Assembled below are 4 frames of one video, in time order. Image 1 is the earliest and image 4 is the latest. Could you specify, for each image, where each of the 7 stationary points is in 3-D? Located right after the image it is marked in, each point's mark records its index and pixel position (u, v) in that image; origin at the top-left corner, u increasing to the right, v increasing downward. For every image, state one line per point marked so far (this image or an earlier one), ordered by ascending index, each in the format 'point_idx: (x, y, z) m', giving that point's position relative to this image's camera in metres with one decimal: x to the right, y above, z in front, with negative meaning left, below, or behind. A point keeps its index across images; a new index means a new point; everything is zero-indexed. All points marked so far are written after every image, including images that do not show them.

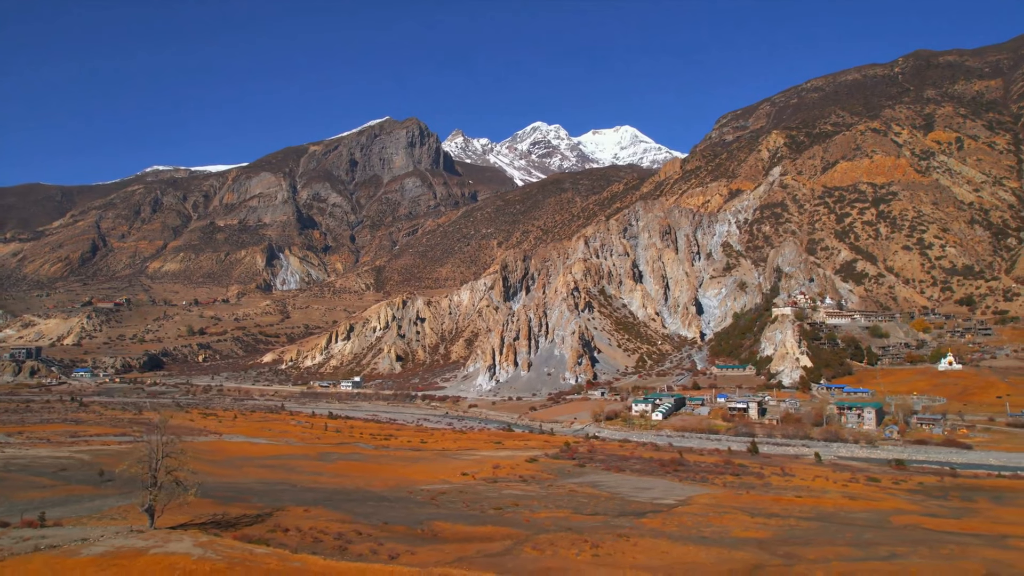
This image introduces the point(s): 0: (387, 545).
0: (-3.3, -6.7, +19.1) m
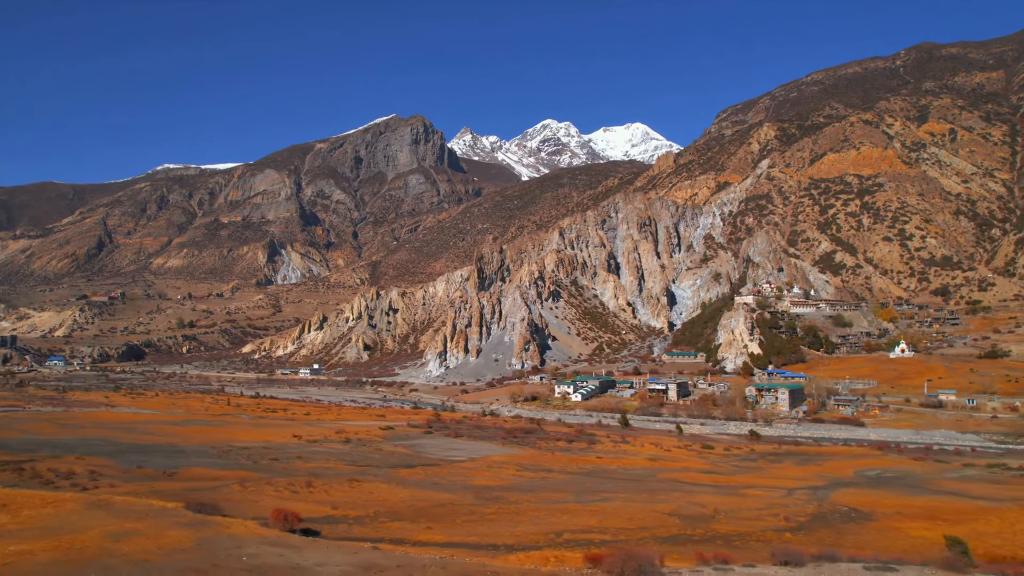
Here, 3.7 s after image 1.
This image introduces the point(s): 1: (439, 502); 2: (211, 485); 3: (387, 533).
0: (-11.1, -5.2, +19.6) m
1: (-1.9, -5.4, +18.5) m
2: (-8.2, -5.3, +19.6) m
3: (-2.6, -5.1, +15.2) m
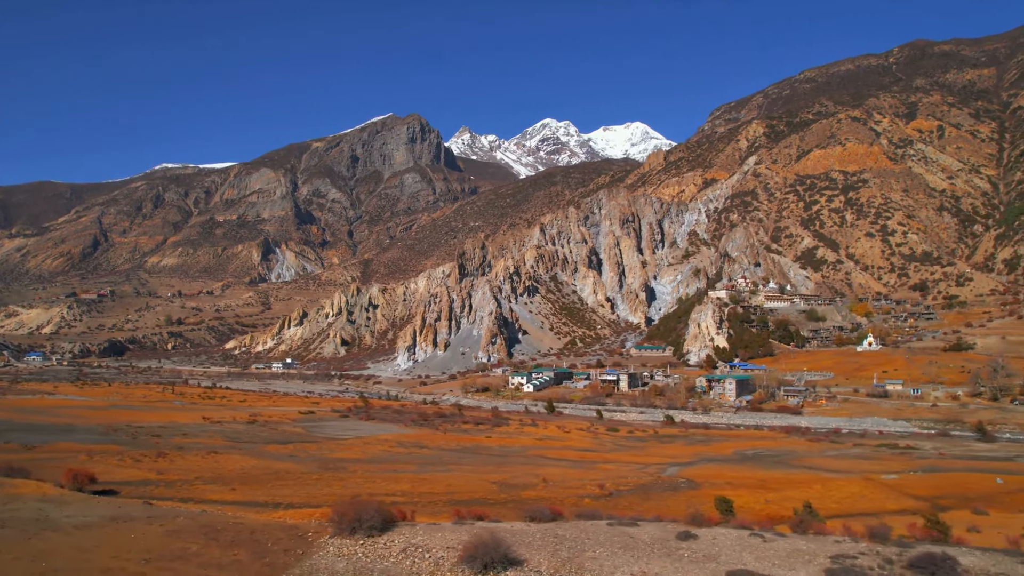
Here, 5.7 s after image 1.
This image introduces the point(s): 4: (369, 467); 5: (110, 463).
0: (-15.3, -4.5, +19.8) m
1: (-6.1, -4.7, +18.6) m
2: (-12.4, -4.6, +19.8) m
3: (-6.9, -4.4, +15.3) m
4: (-3.8, -4.9, +19.8) m
5: (-10.3, -4.5, +18.7) m
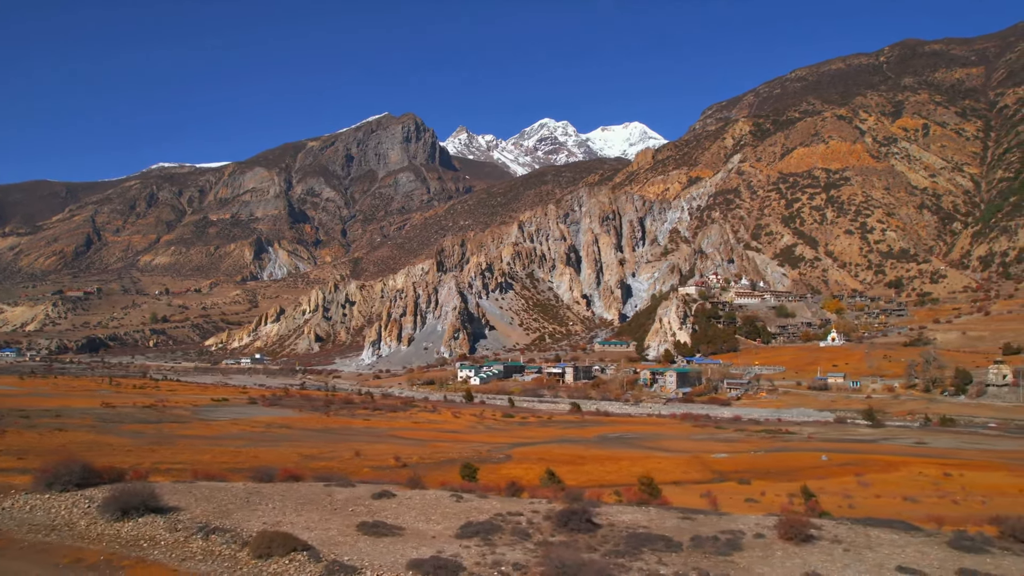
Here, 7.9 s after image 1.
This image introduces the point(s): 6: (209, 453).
0: (-19.9, -3.9, +20.0) m
1: (-10.7, -4.1, +18.7) m
2: (-17.0, -4.0, +19.9) m
3: (-11.5, -3.7, +15.4) m
4: (-8.4, -4.2, +19.8) m
5: (-14.9, -3.9, +18.8) m
6: (-7.5, -4.0, +17.8) m
